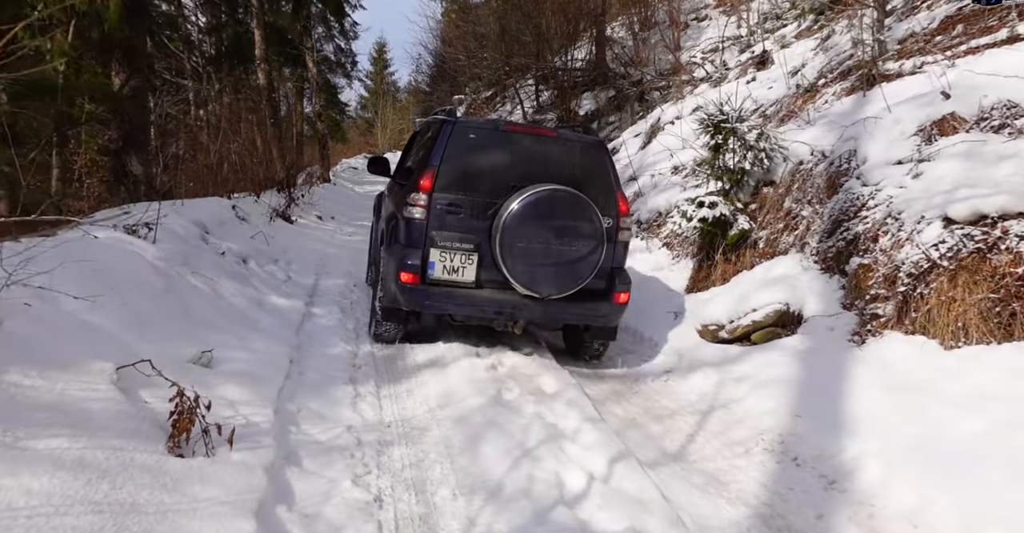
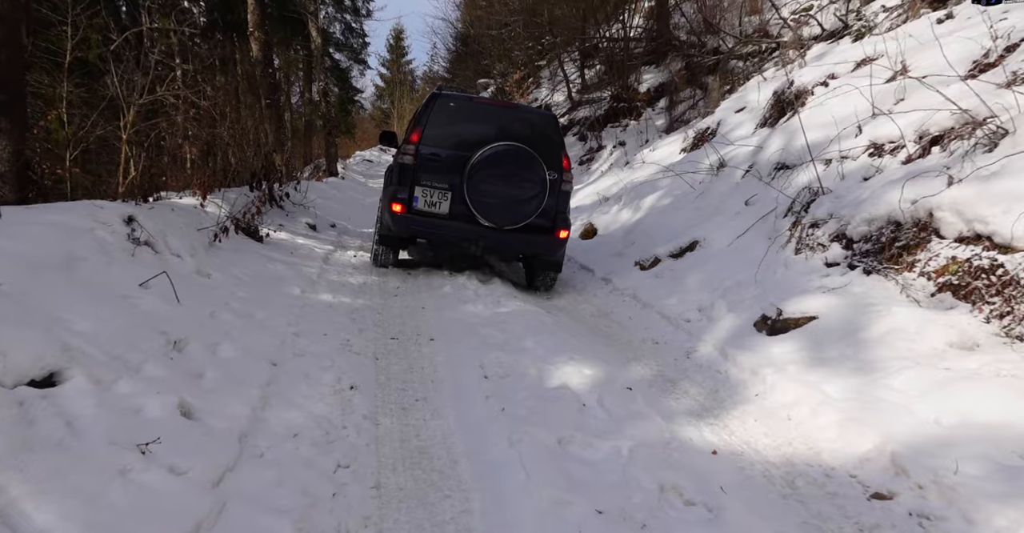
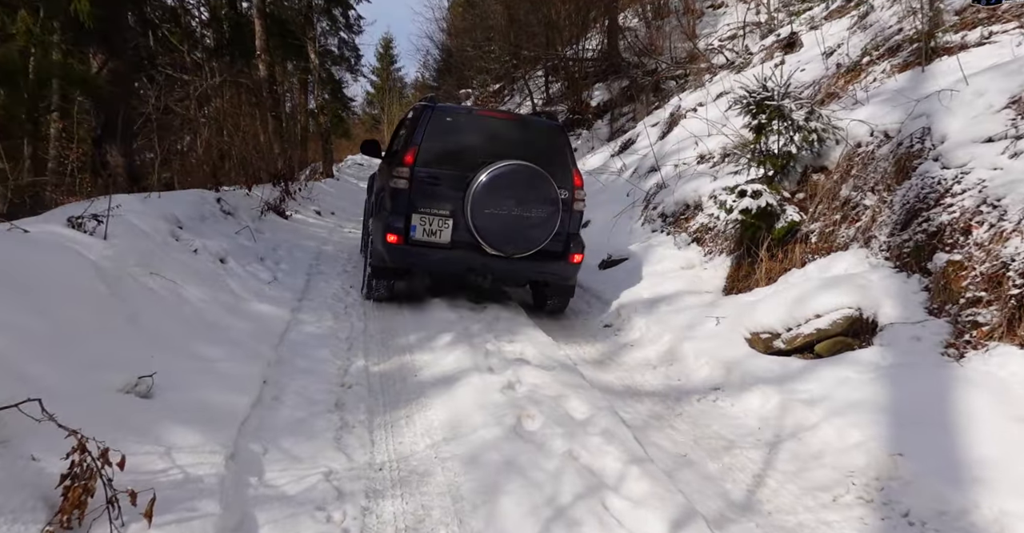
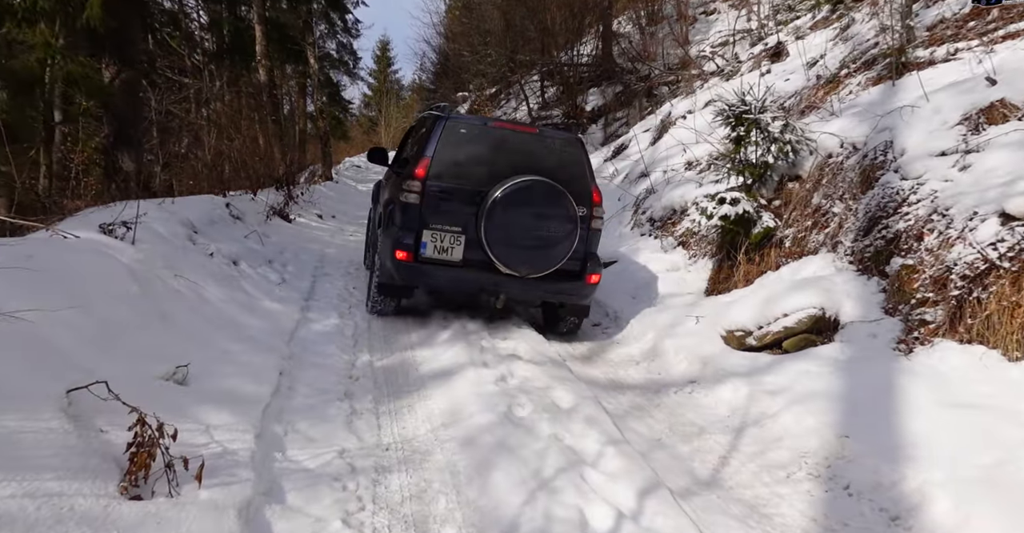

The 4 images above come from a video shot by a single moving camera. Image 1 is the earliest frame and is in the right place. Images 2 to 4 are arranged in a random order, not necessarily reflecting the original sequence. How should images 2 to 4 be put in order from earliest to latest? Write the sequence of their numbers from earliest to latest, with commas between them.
4, 3, 2
